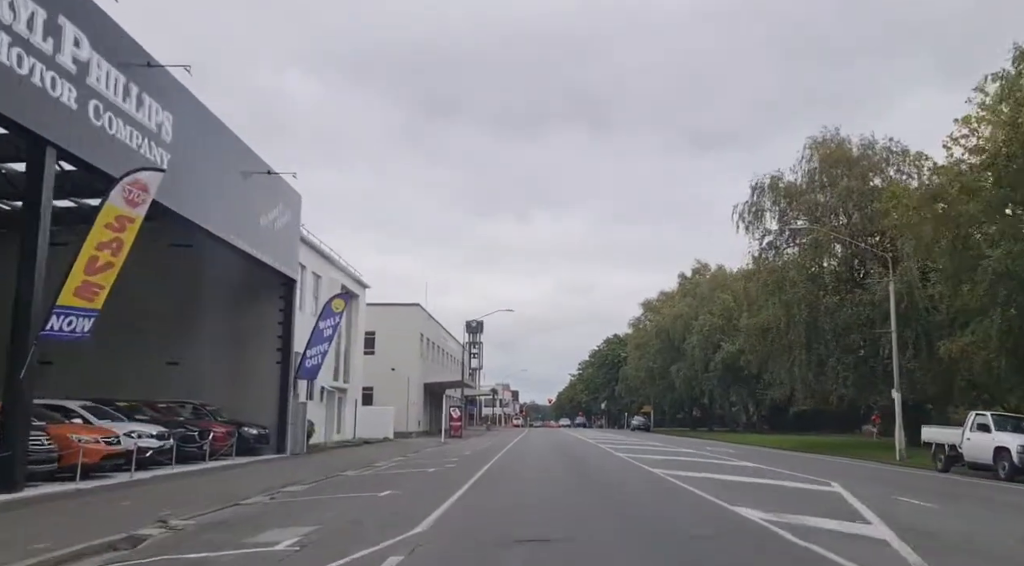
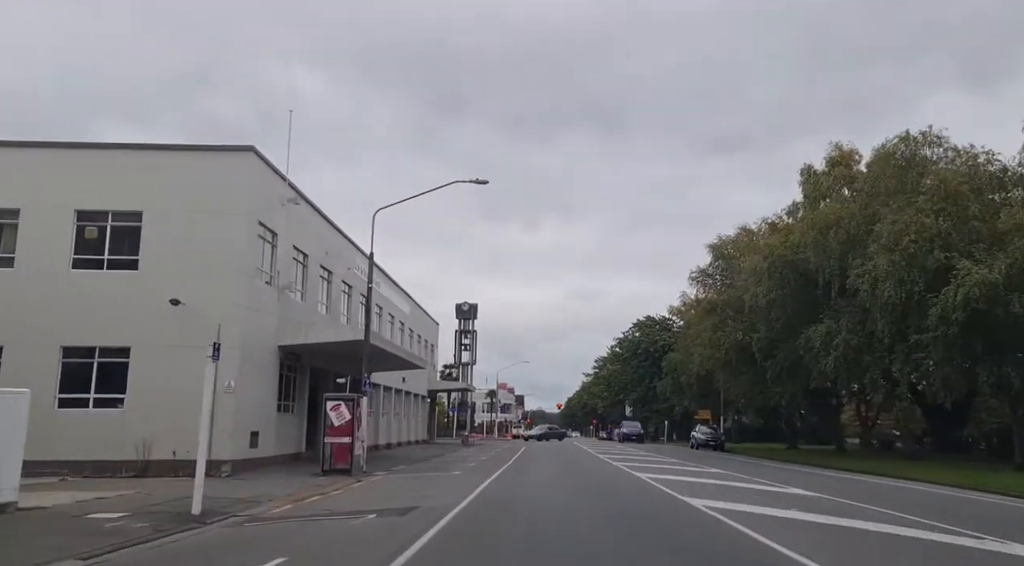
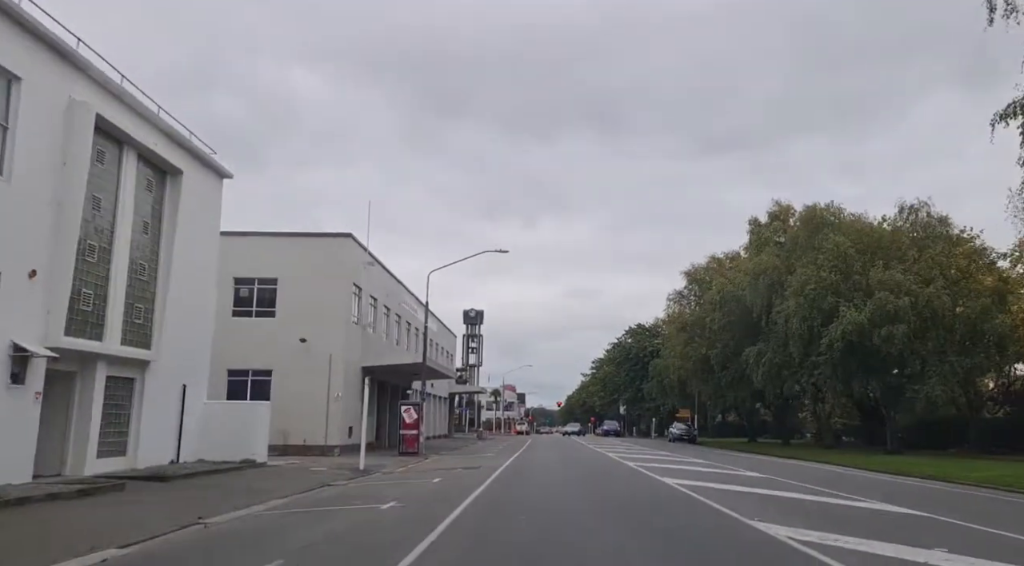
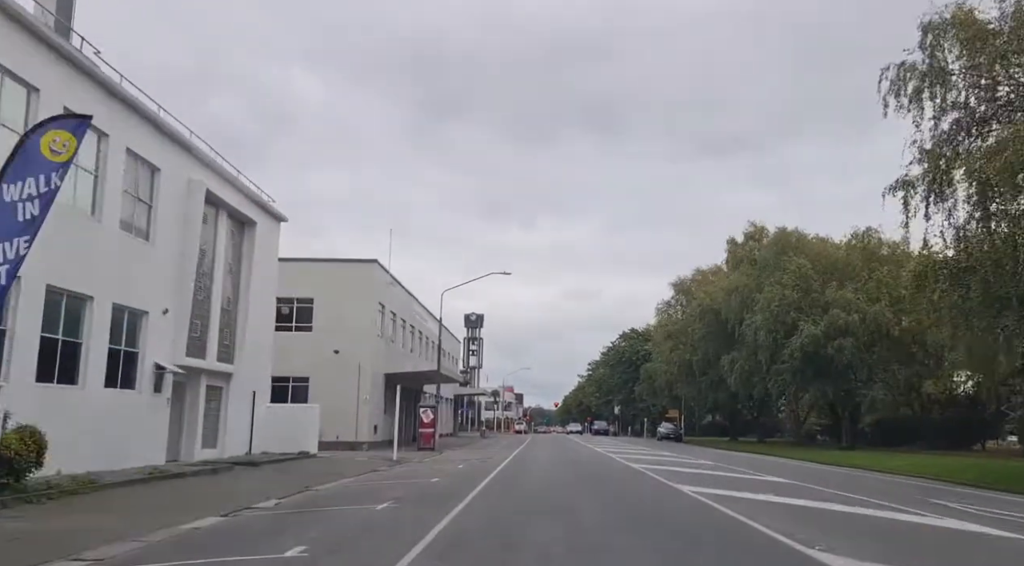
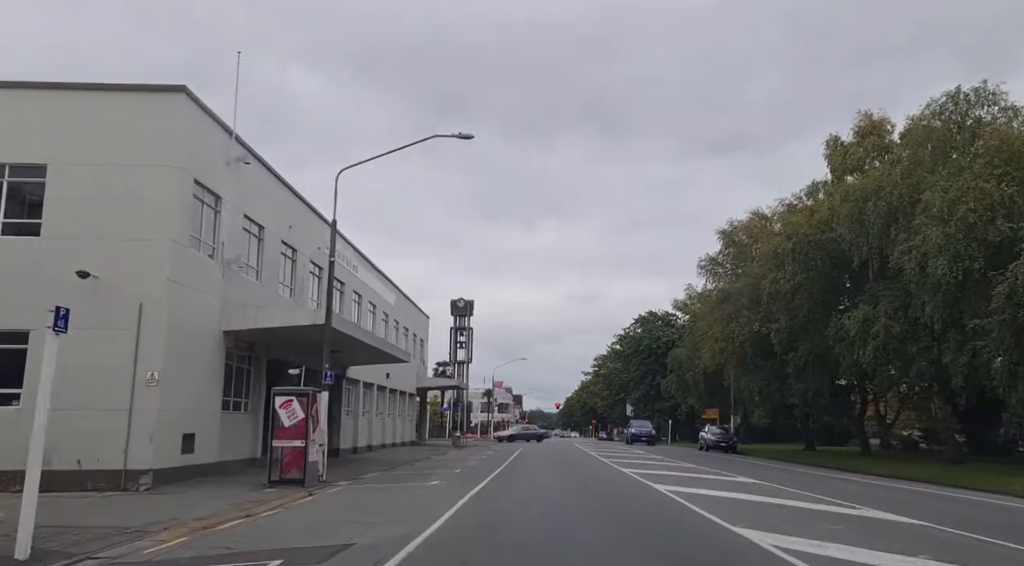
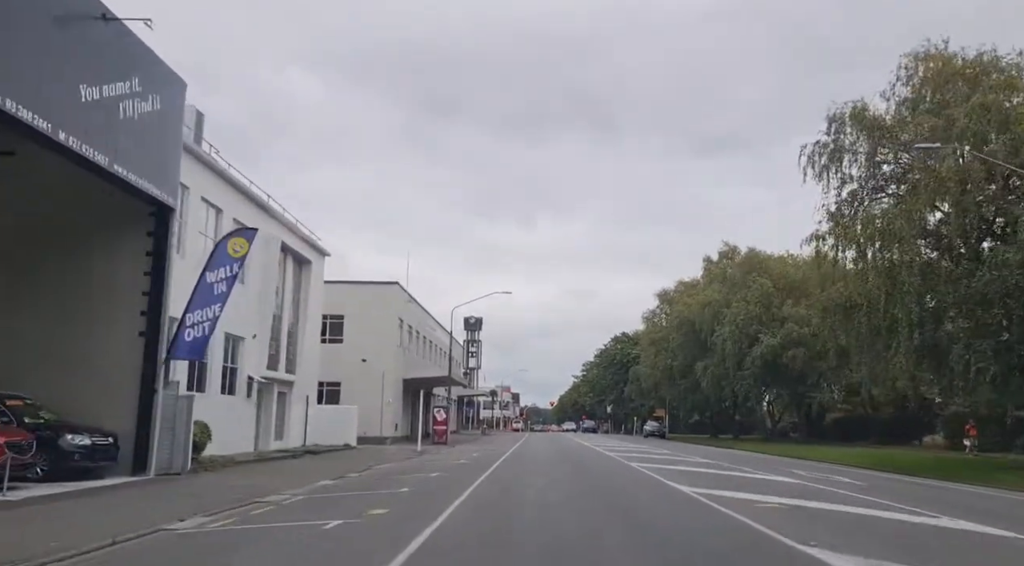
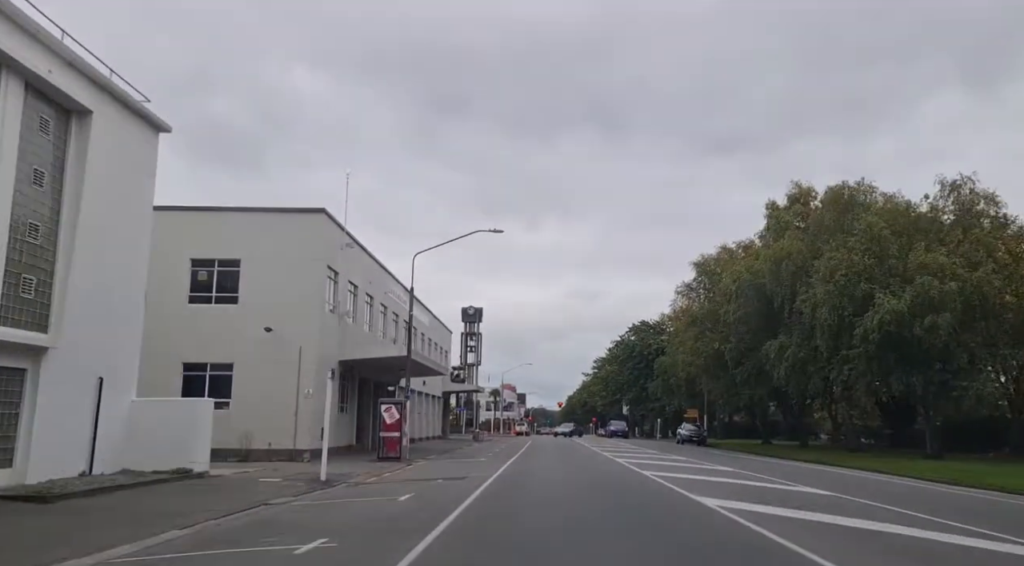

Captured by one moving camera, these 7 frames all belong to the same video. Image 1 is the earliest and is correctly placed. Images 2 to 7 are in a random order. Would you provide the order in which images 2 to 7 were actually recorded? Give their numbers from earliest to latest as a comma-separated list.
6, 4, 3, 7, 2, 5
